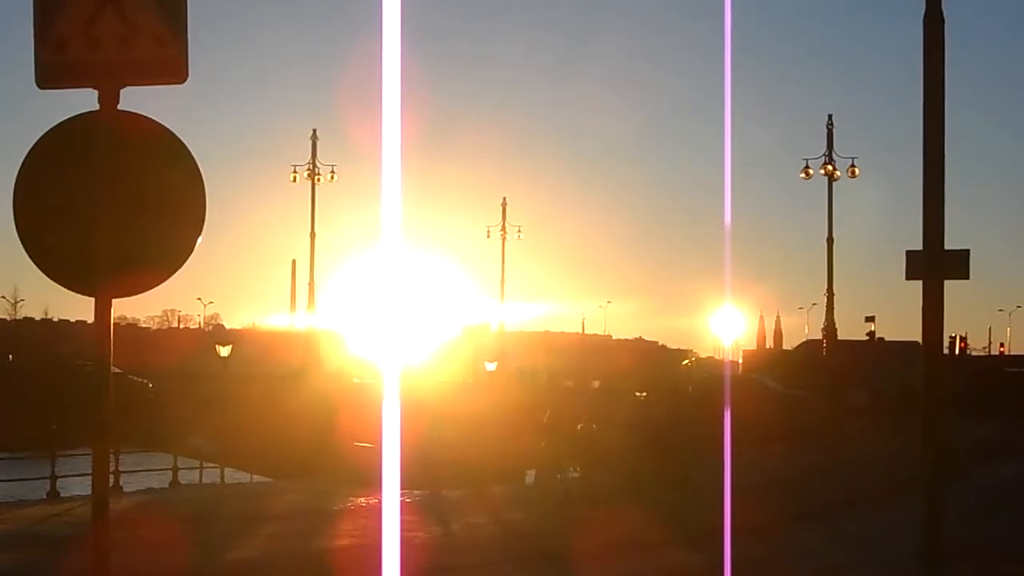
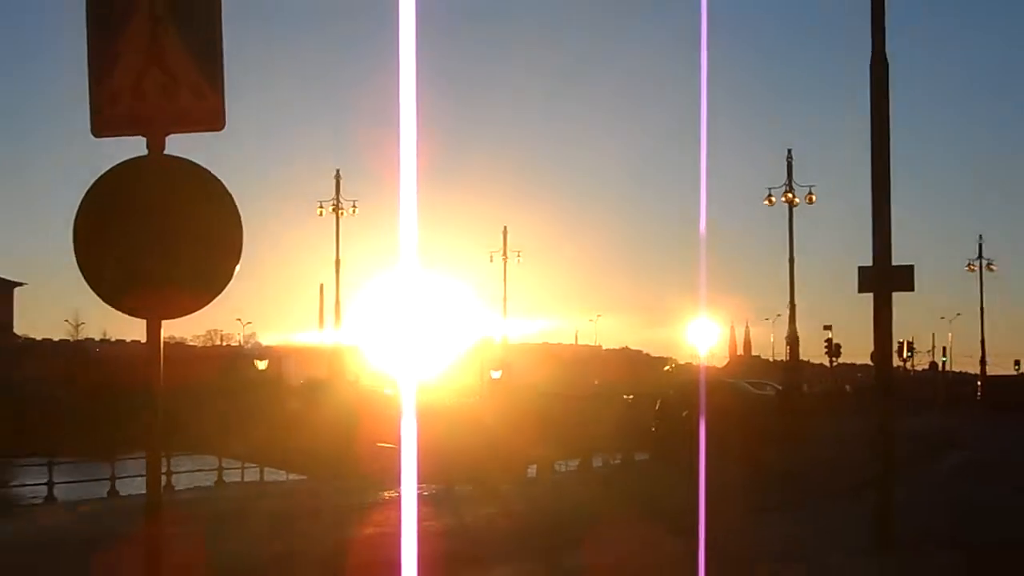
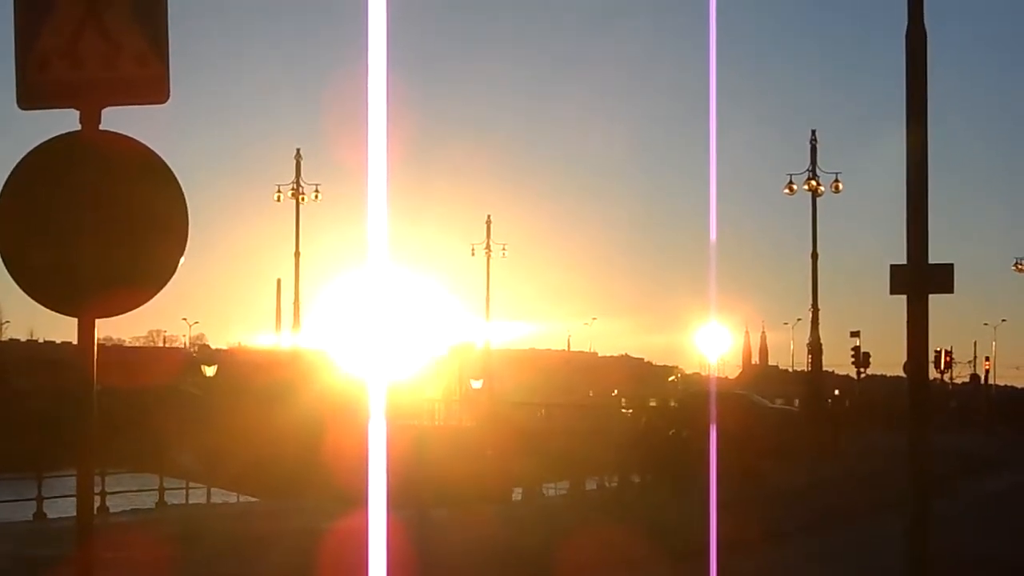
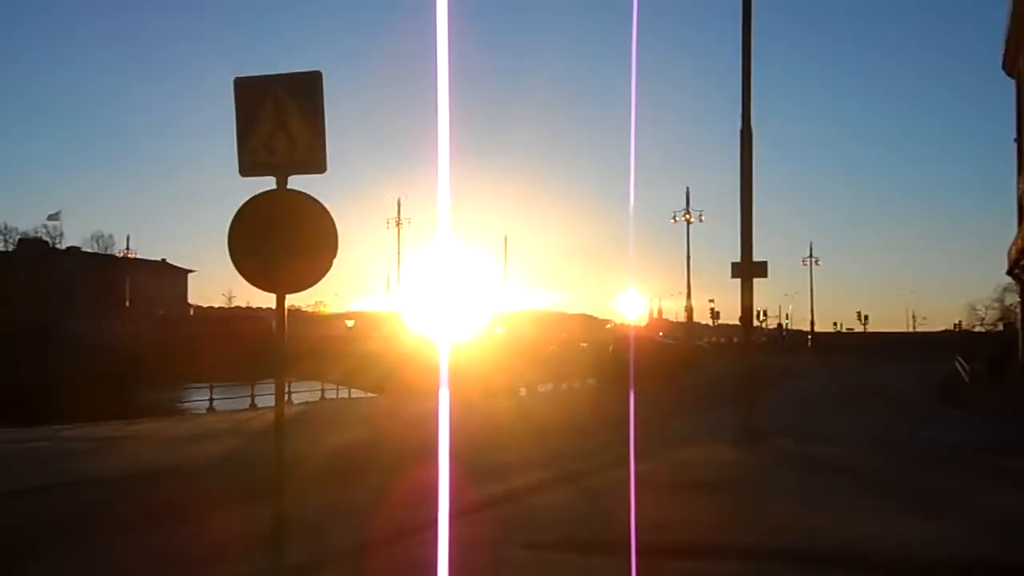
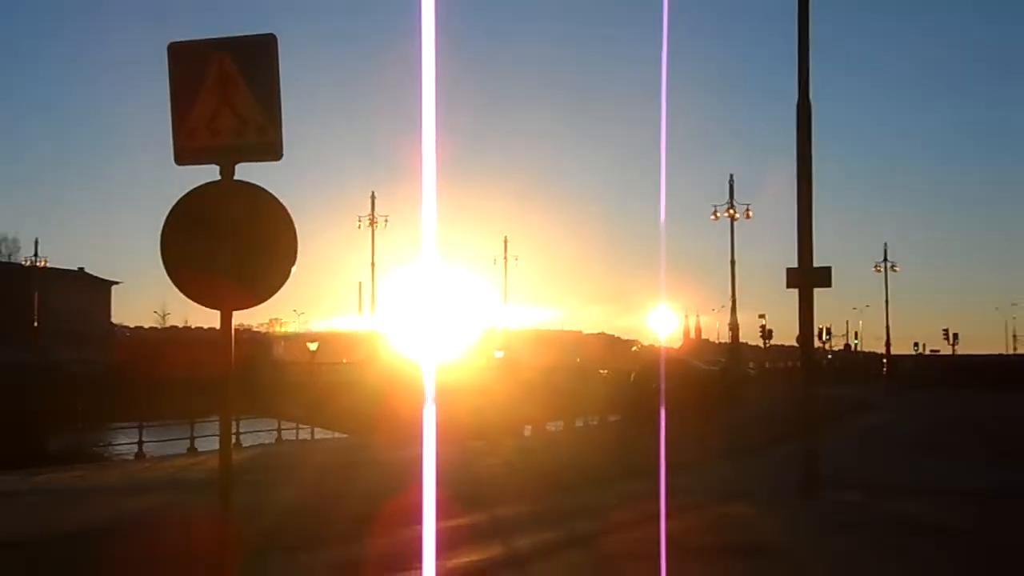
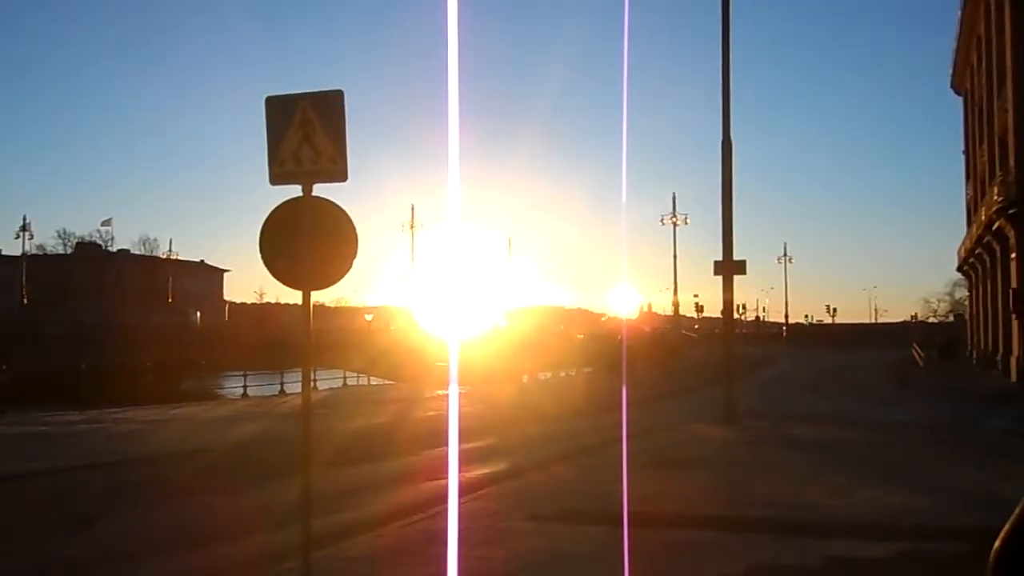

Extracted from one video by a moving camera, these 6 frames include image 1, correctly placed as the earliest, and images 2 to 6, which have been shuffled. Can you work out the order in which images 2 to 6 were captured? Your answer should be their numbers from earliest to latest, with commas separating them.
3, 2, 5, 4, 6
